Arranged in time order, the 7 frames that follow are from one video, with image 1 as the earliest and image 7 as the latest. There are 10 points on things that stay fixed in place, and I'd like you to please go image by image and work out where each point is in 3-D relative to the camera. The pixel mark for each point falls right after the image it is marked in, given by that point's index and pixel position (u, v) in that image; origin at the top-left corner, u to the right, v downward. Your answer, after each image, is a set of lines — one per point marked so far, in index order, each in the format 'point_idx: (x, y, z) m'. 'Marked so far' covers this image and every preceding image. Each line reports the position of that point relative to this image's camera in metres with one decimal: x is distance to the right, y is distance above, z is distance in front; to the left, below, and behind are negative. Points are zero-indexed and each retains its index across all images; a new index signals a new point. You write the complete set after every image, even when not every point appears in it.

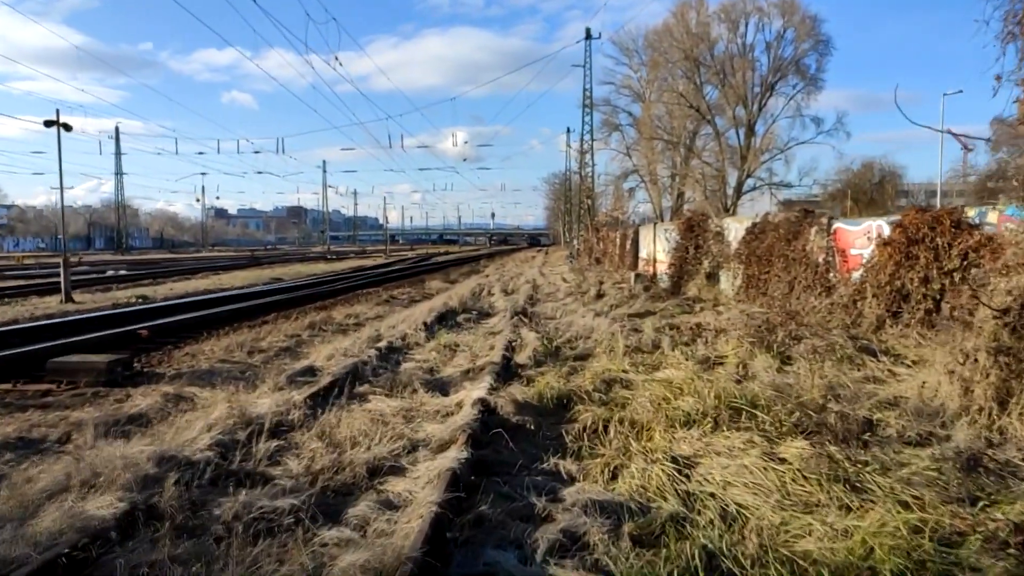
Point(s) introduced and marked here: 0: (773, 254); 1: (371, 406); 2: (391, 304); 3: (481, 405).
0: (+5.0, +0.7, +15.5) m
1: (-1.2, -1.0, +6.9) m
2: (-2.6, -0.4, +17.4) m
3: (-0.3, -1.0, +6.6) m
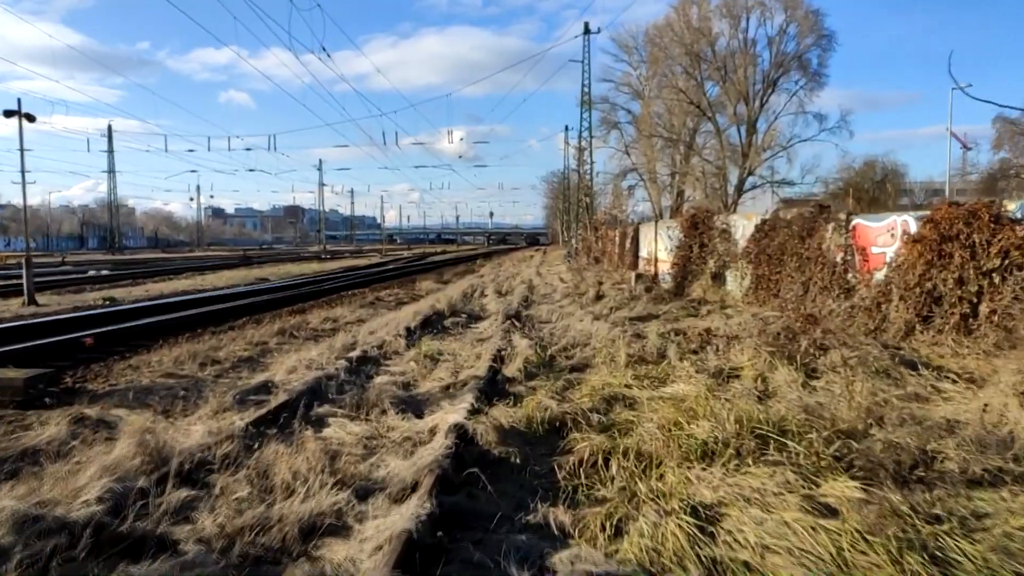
0: (+4.9, +0.6, +14.4) m
1: (-1.3, -1.1, +5.8) m
2: (-2.7, -0.4, +16.3) m
3: (-0.4, -1.0, +5.5) m
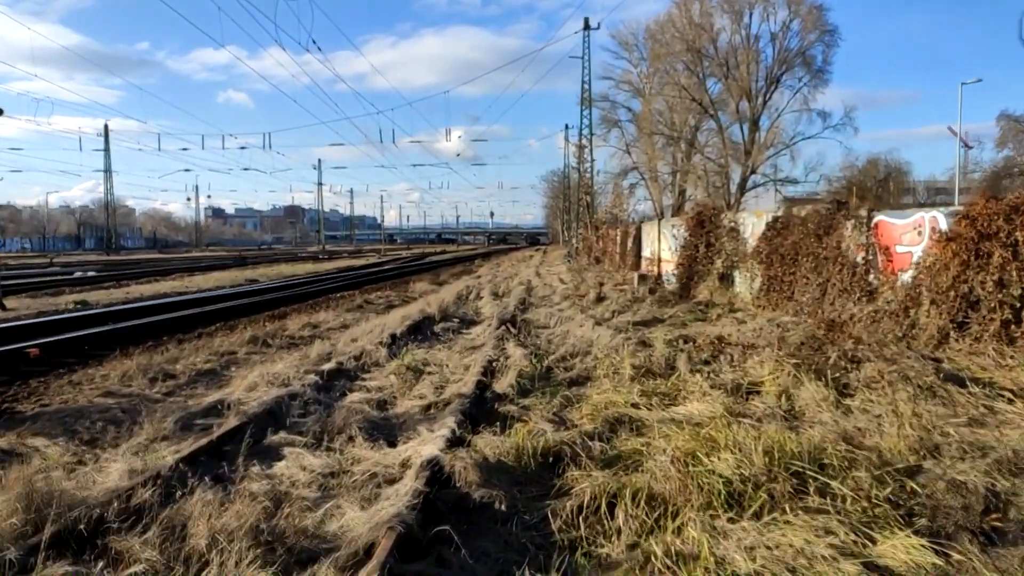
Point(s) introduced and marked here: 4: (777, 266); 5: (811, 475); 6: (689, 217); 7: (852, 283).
0: (+4.8, +0.6, +13.4) m
1: (-1.4, -1.1, +4.9) m
2: (-2.8, -0.4, +15.3) m
3: (-0.5, -1.0, +4.6) m
4: (+4.7, +0.4, +14.2) m
5: (+1.8, -1.1, +4.7) m
6: (+4.0, +1.6, +18.5) m
7: (+5.0, +0.1, +11.8) m
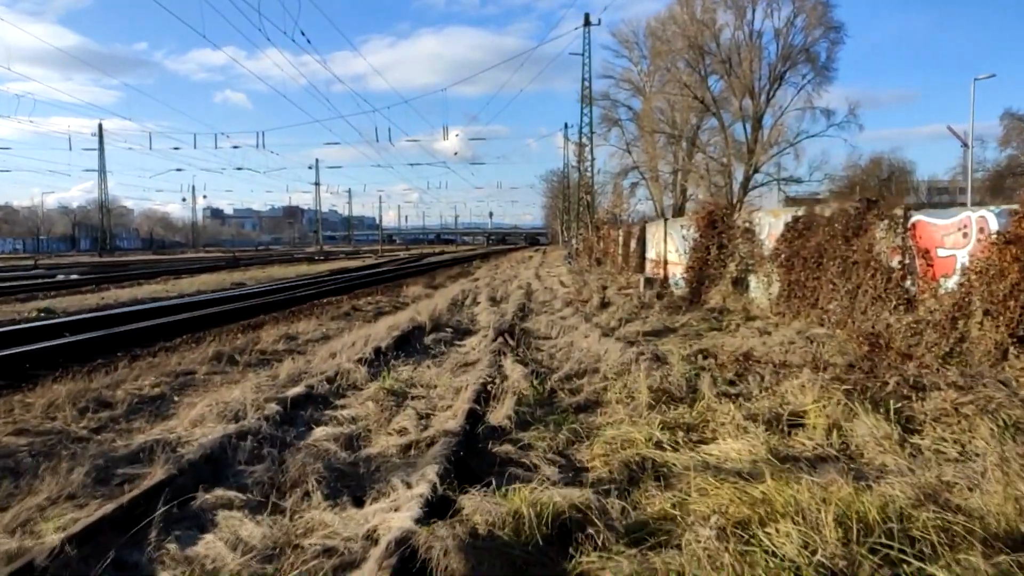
0: (+4.8, +0.5, +12.3) m
1: (-1.4, -1.2, +3.7) m
2: (-2.8, -0.5, +14.2) m
3: (-0.5, -1.1, +3.4) m
4: (+4.7, +0.3, +13.0) m
5: (+1.7, -1.2, +3.6) m
6: (+4.0, +1.5, +17.3) m
7: (+5.0, 0.0, +10.7) m
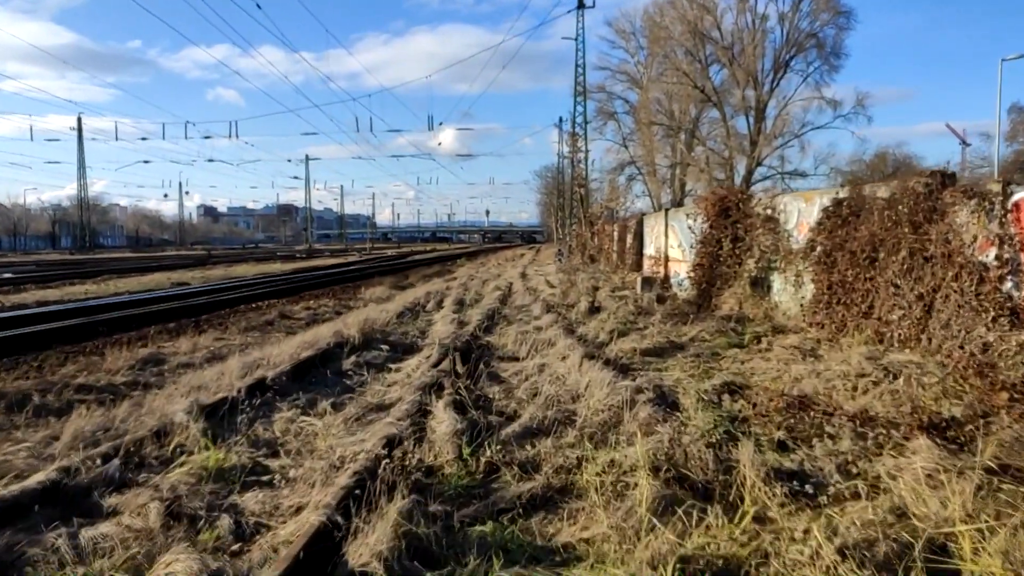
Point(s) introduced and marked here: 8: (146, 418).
0: (+4.3, +0.5, +9.2) m
1: (-1.9, -1.3, +0.7) m
2: (-3.4, -0.6, +11.1) m
3: (-1.0, -1.2, +0.4) m
4: (+4.1, +0.3, +10.0) m
5: (+1.3, -1.3, +0.5) m
6: (+3.5, +1.5, +14.3) m
7: (+4.5, -0.1, +7.6) m
8: (-2.5, -0.9, +5.6) m
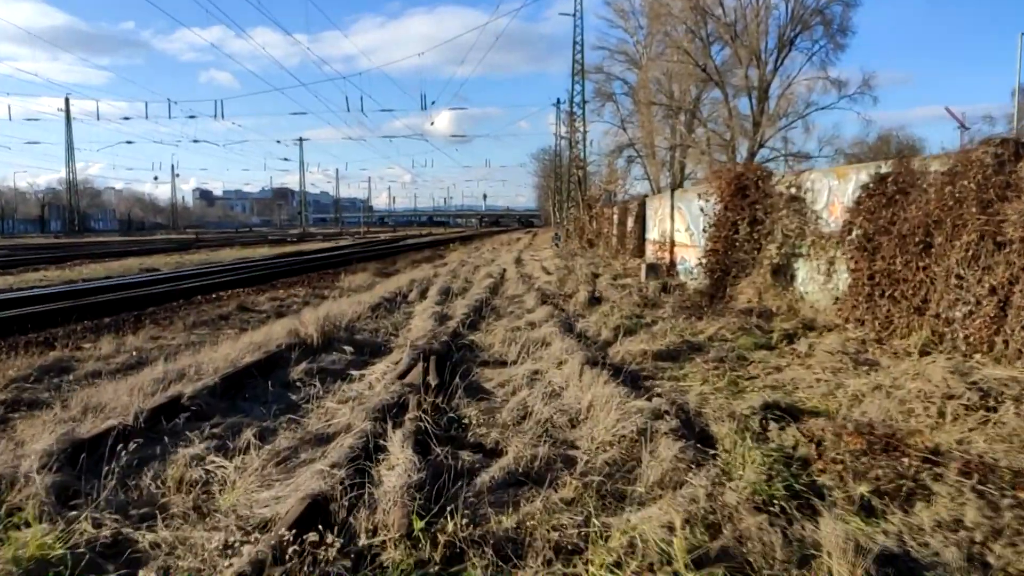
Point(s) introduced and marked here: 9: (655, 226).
0: (+4.1, +0.6, +7.8) m
1: (-2.0, -1.4, -0.8) m
2: (-3.5, -0.5, +9.6) m
3: (-1.1, -1.3, -1.1) m
4: (+4.0, +0.4, +8.5) m
5: (+1.2, -1.3, -0.9) m
6: (+3.3, +1.7, +12.8) m
7: (+4.3, 0.0, +6.2) m
8: (-2.7, -0.9, +4.1) m
9: (+3.5, +1.5, +19.6) m
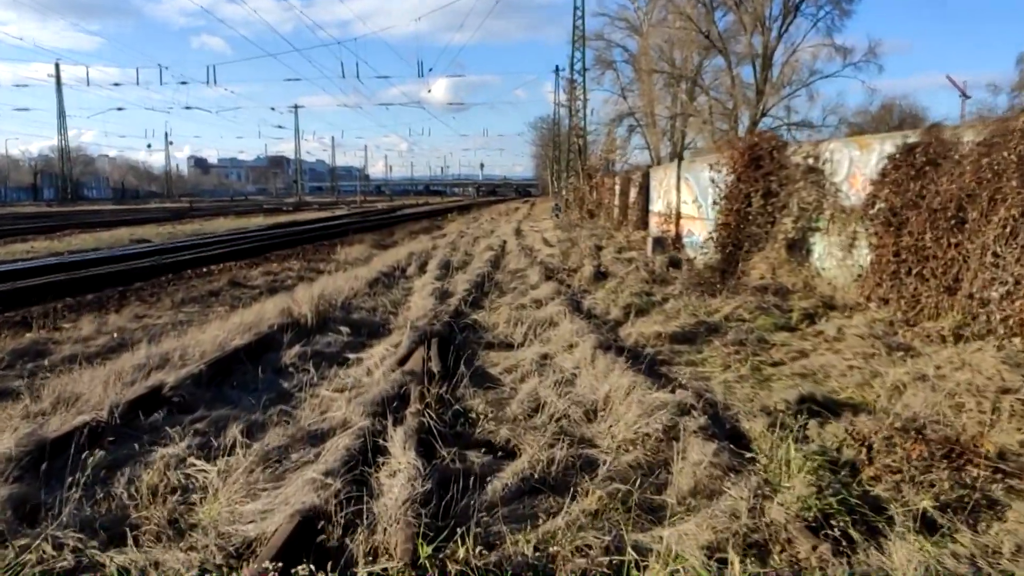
0: (+4.2, +0.7, +7.3) m
1: (-1.9, -1.5, -1.2) m
2: (-3.5, -0.2, +9.1) m
3: (-1.0, -1.4, -1.5) m
4: (+4.1, +0.6, +8.1) m
5: (+1.2, -1.5, -1.4) m
6: (+3.4, +2.1, +12.3) m
7: (+4.4, +0.1, +5.7) m
8: (-2.6, -0.8, +3.6) m
9: (+3.5, +2.2, +19.1) m
